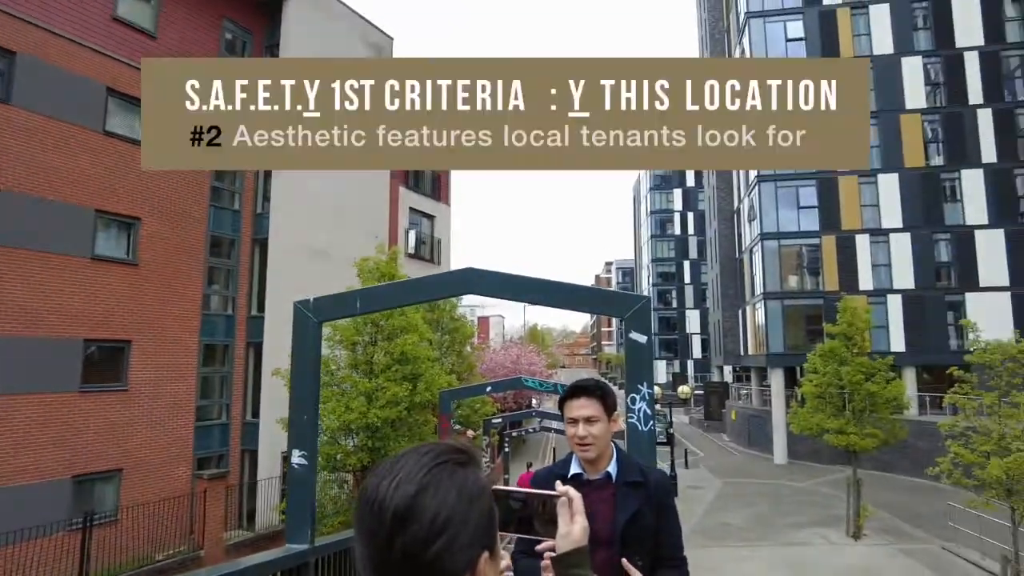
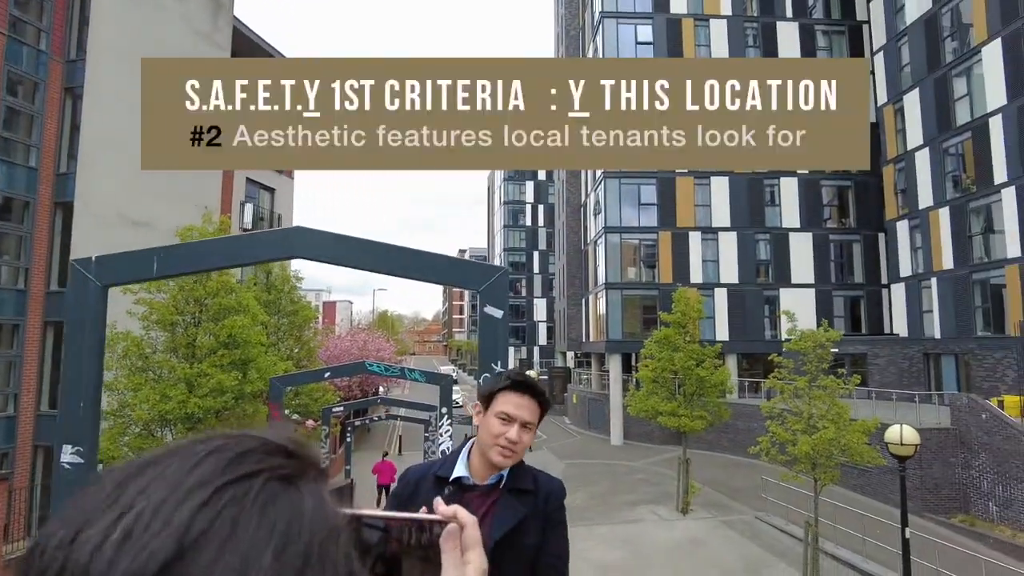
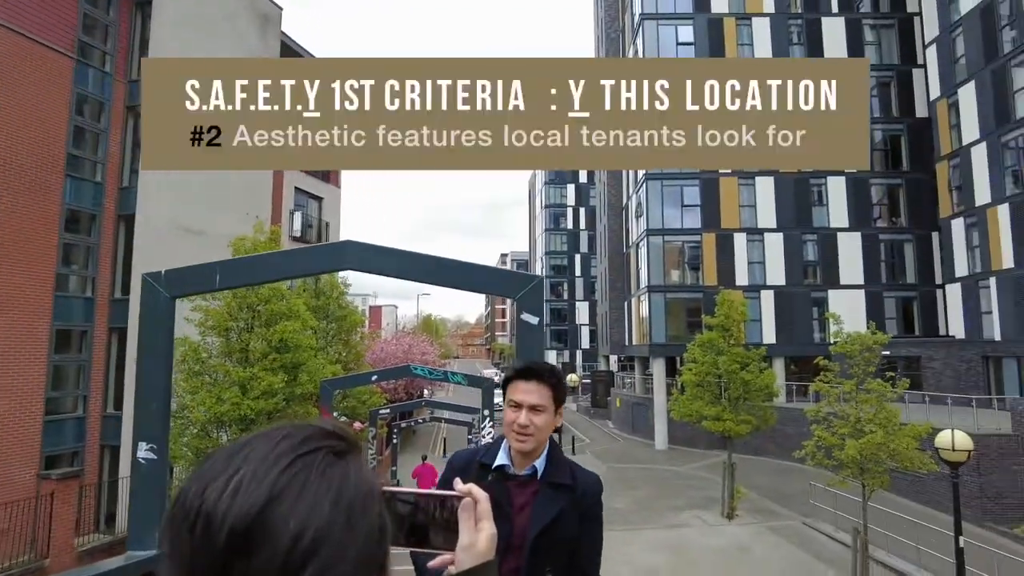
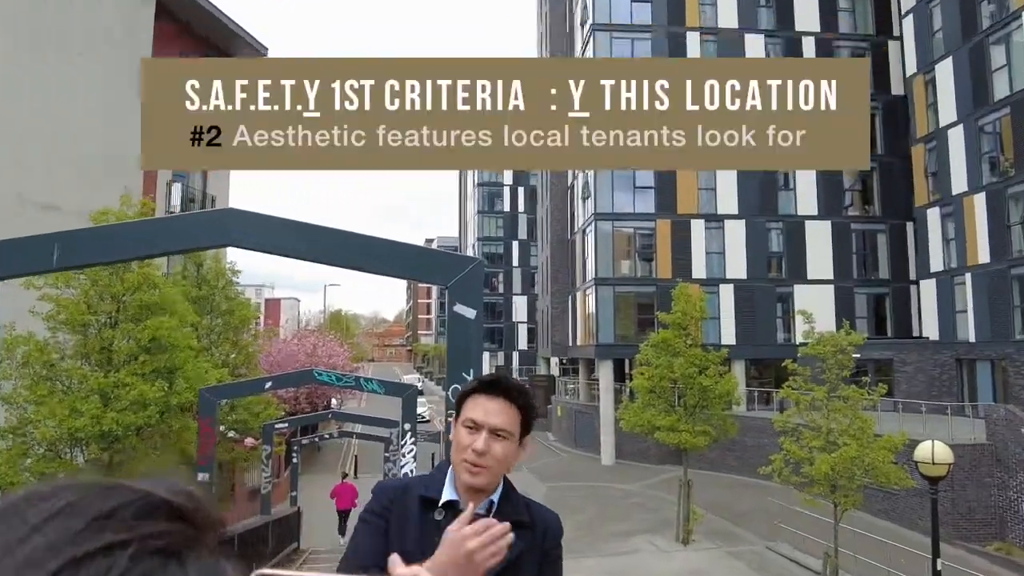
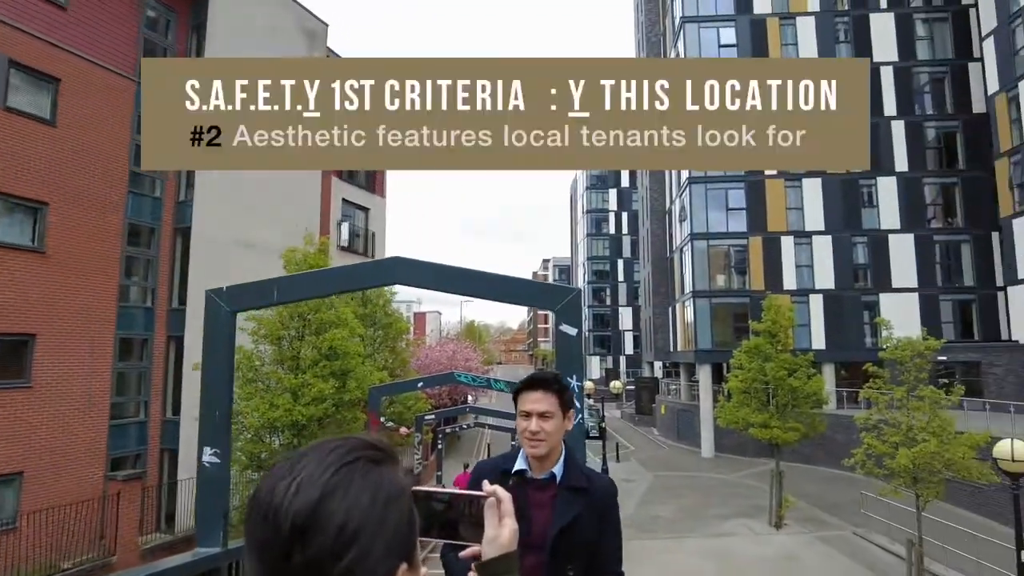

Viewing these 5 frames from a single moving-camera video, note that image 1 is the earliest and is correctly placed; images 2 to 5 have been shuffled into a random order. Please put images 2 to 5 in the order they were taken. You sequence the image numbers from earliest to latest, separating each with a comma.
5, 3, 2, 4
